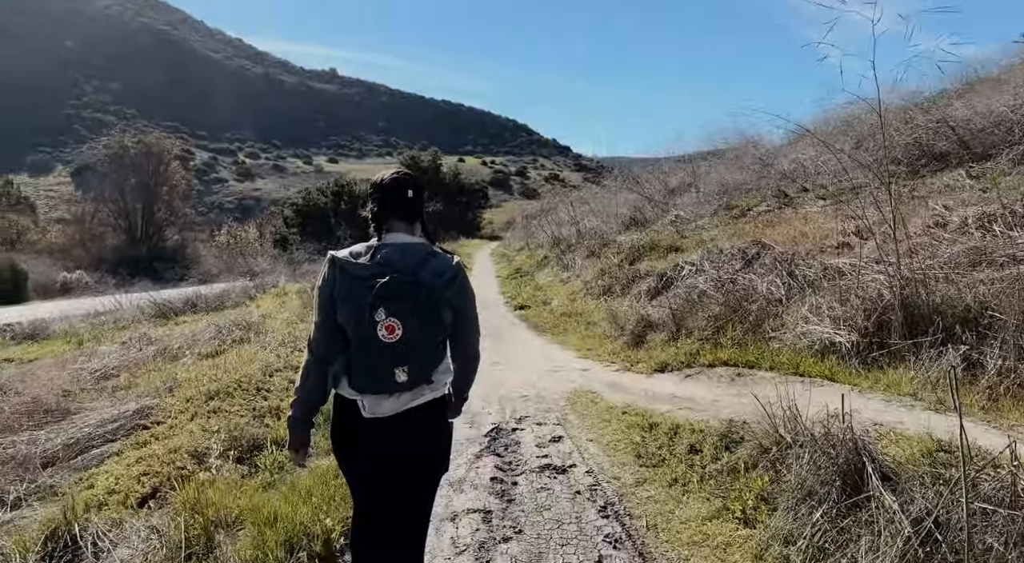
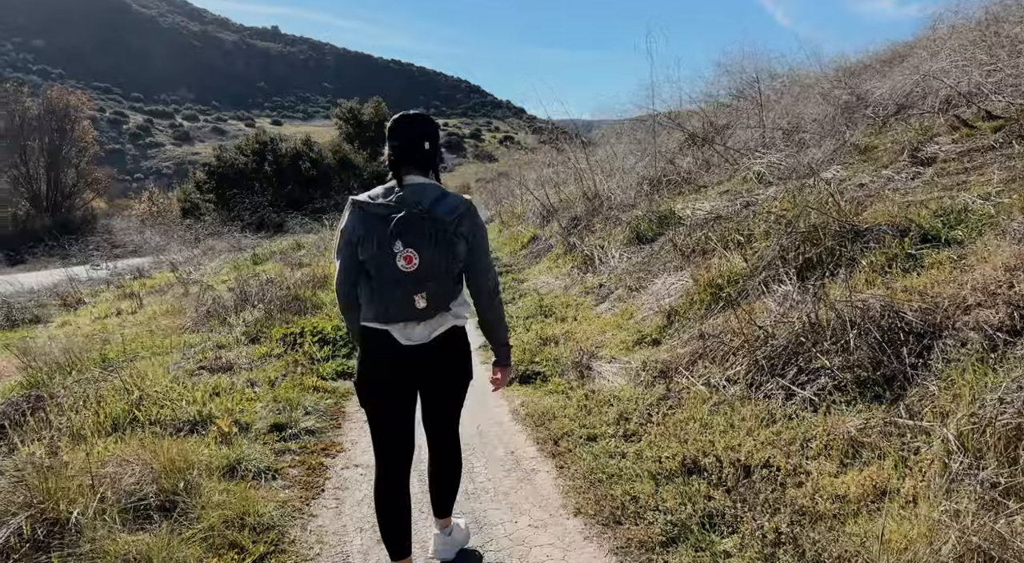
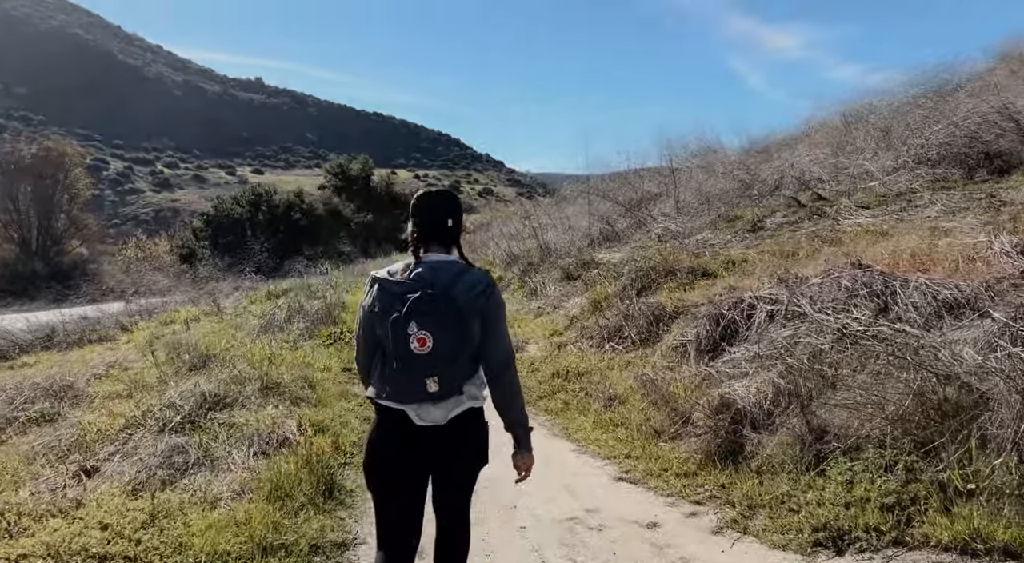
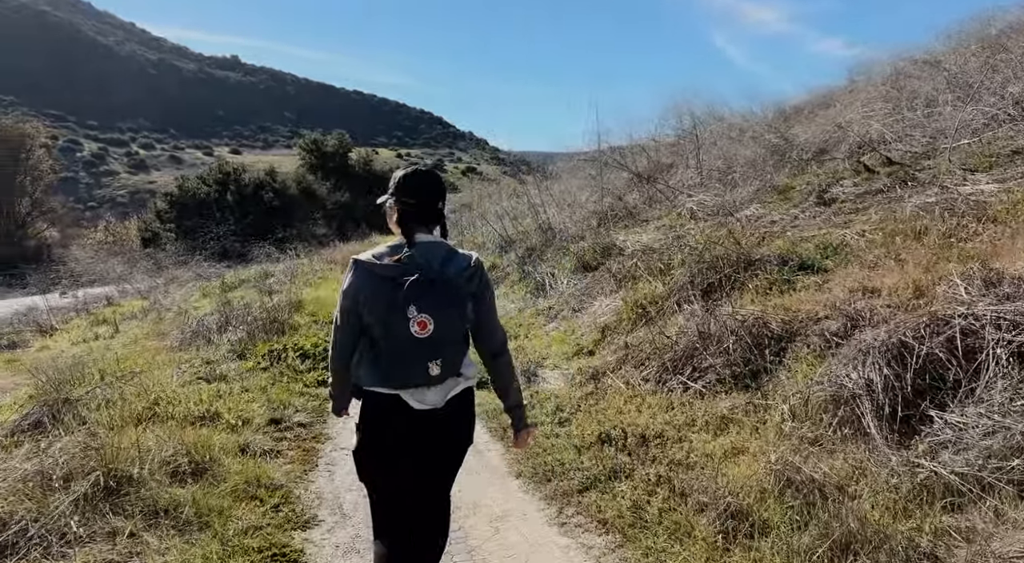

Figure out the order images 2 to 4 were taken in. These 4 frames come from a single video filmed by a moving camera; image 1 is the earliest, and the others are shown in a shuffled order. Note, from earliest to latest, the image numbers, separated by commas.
3, 4, 2
